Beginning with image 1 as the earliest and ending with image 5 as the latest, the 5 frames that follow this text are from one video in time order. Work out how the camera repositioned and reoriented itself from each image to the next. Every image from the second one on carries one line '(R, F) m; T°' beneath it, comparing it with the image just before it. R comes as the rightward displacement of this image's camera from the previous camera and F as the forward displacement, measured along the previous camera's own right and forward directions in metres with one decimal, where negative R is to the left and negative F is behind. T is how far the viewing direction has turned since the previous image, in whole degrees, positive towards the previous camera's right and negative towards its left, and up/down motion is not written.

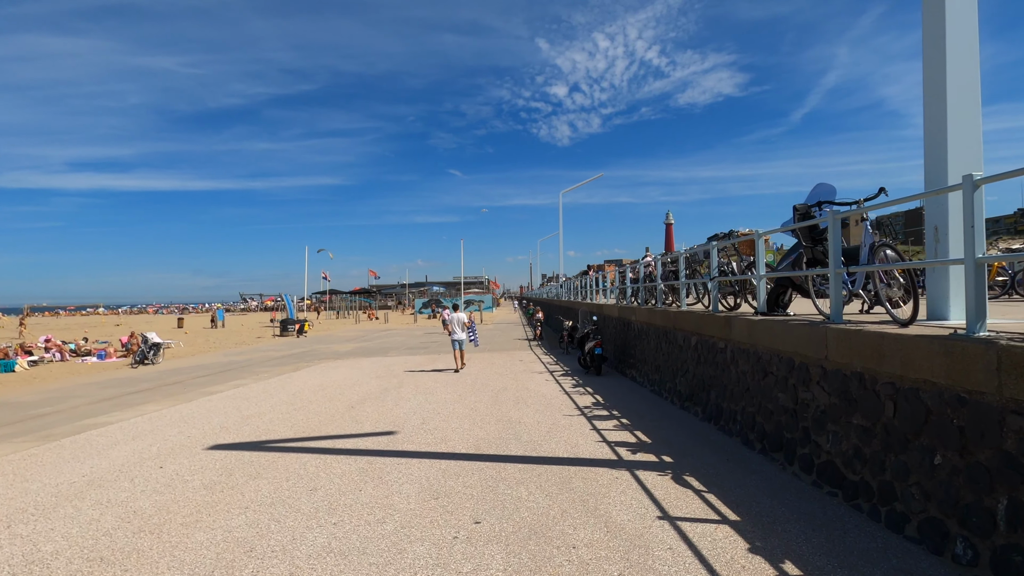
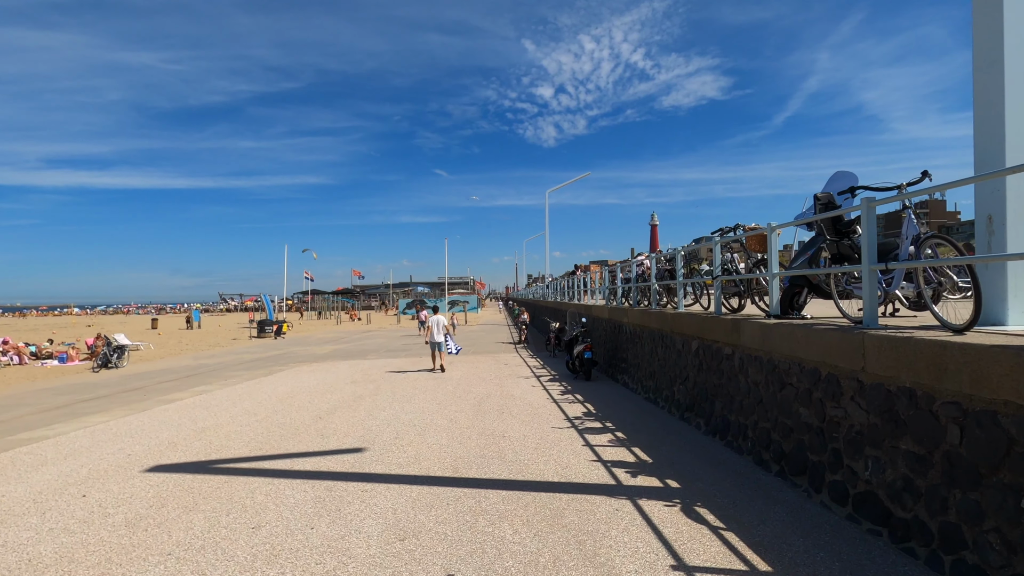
(0.0, +0.8) m; +2°
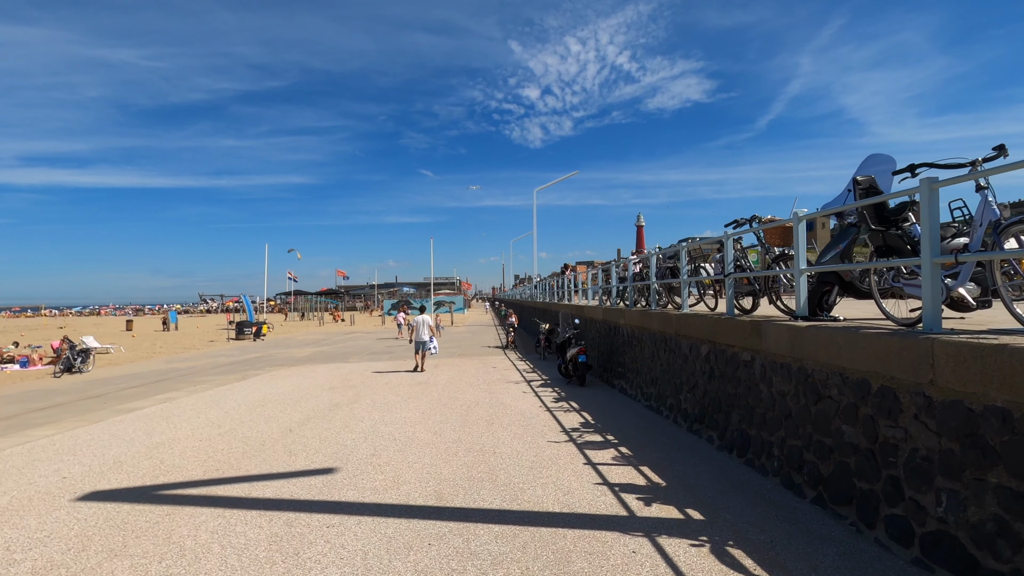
(-0.1, +0.8) m; +1°
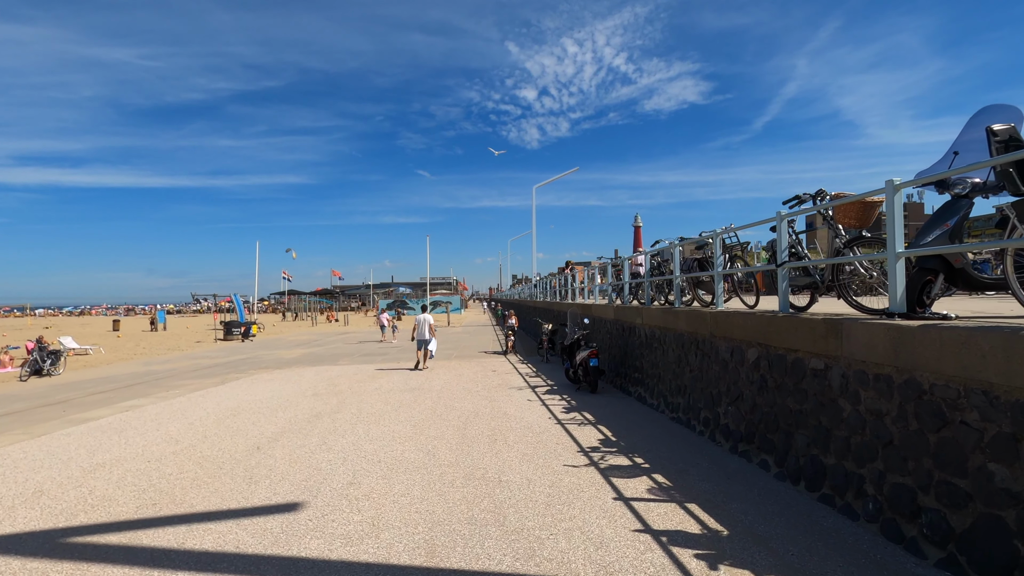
(-0.1, +1.3) m; 0°
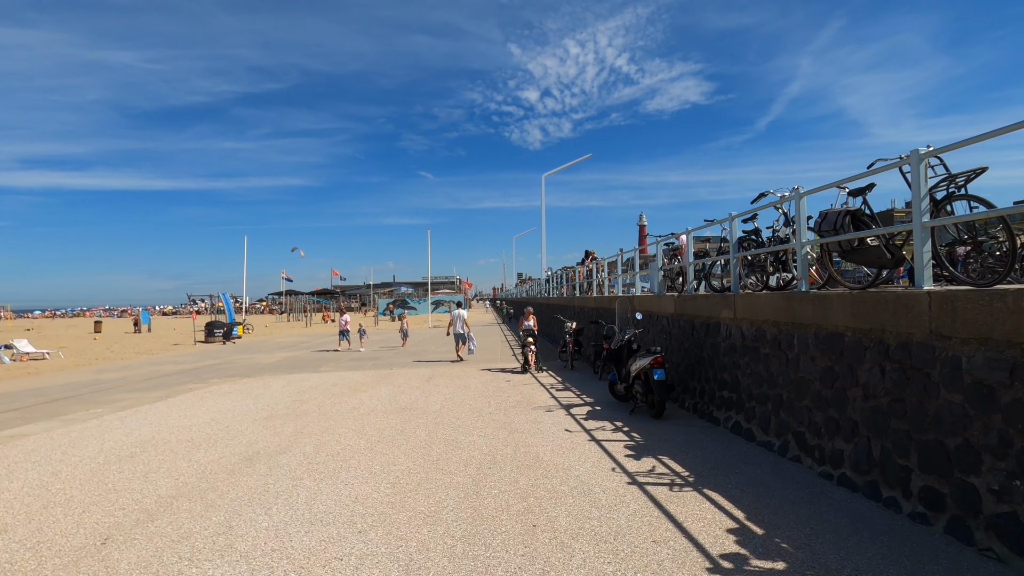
(-0.4, +3.3) m; 0°
